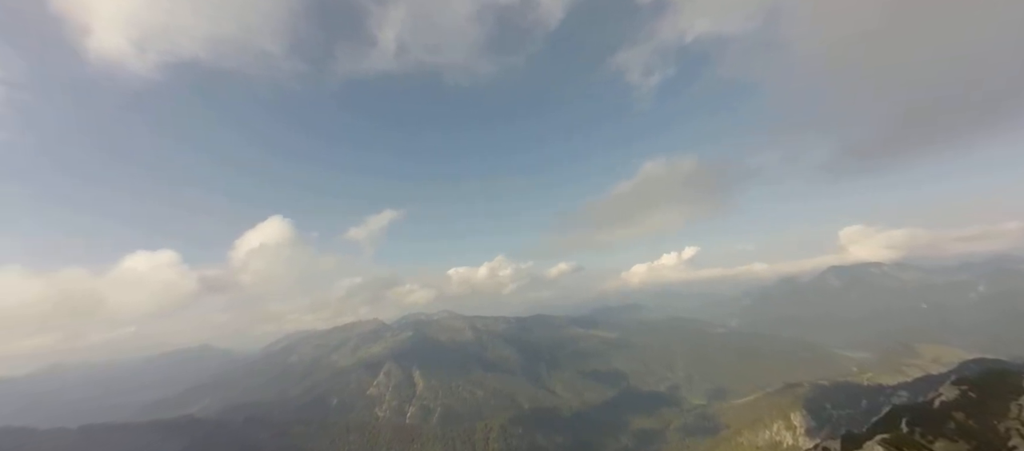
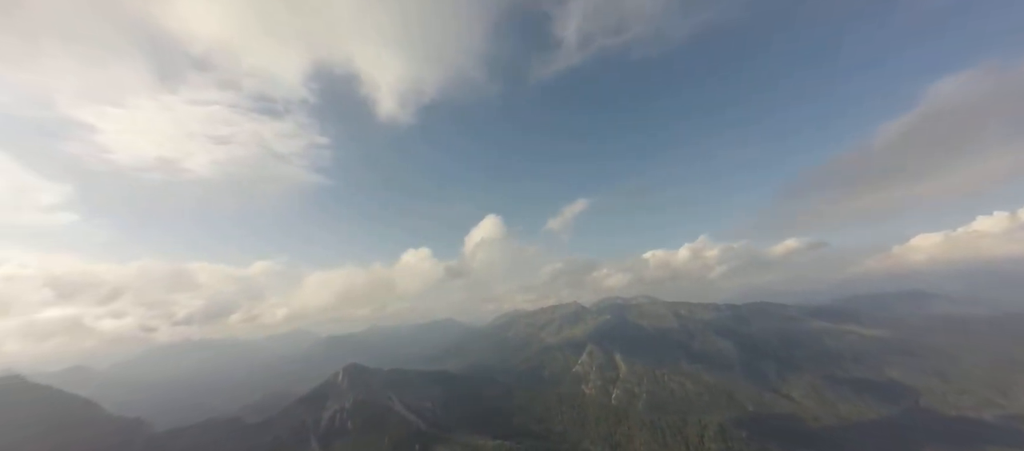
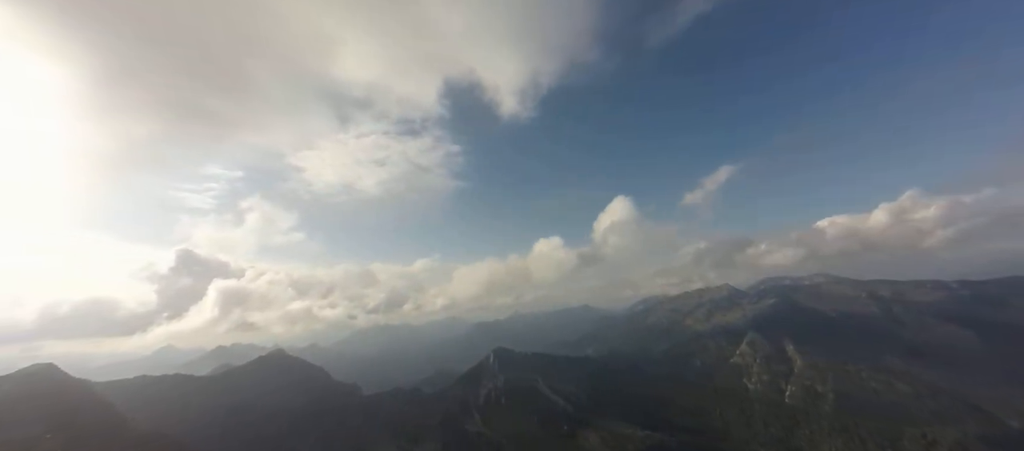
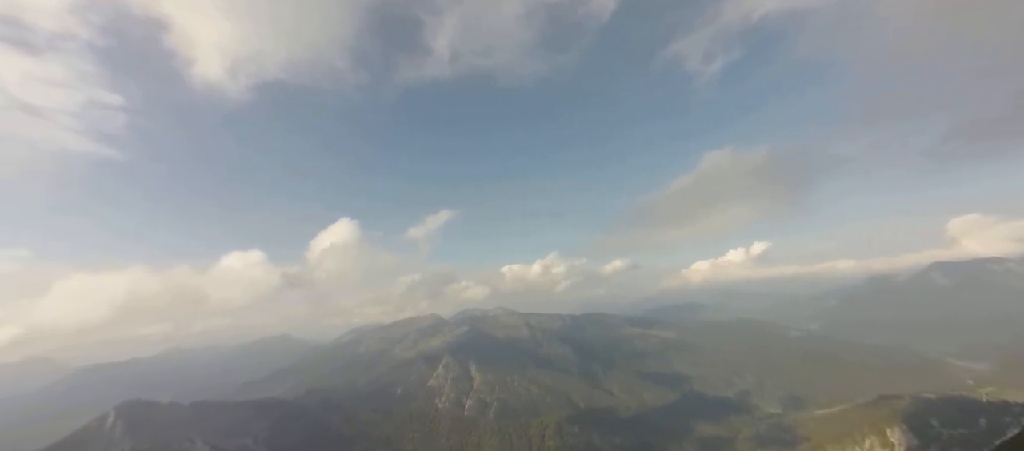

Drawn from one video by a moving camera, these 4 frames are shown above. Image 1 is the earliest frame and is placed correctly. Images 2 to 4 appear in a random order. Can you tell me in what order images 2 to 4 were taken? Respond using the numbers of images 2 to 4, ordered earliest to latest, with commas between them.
4, 2, 3
